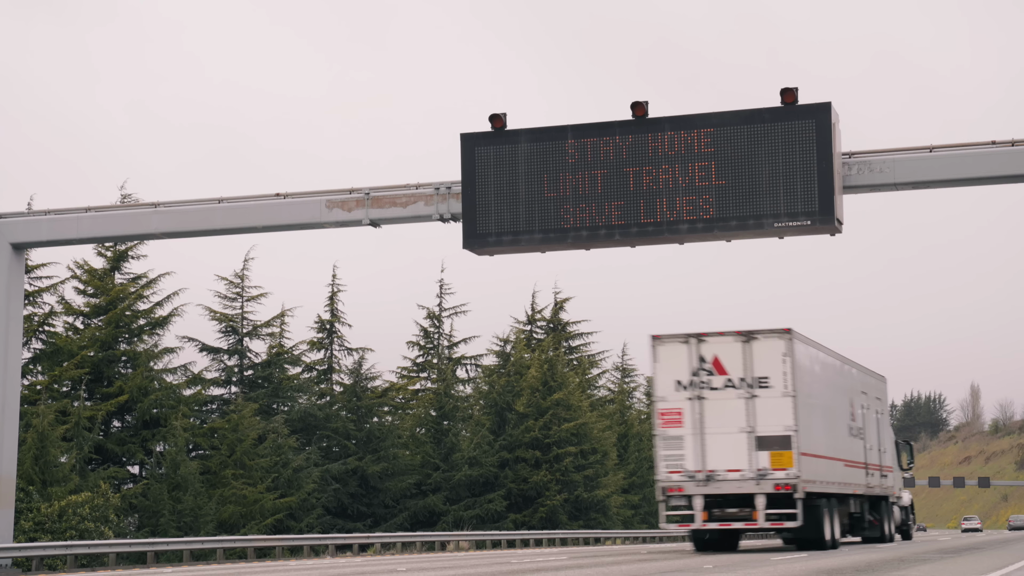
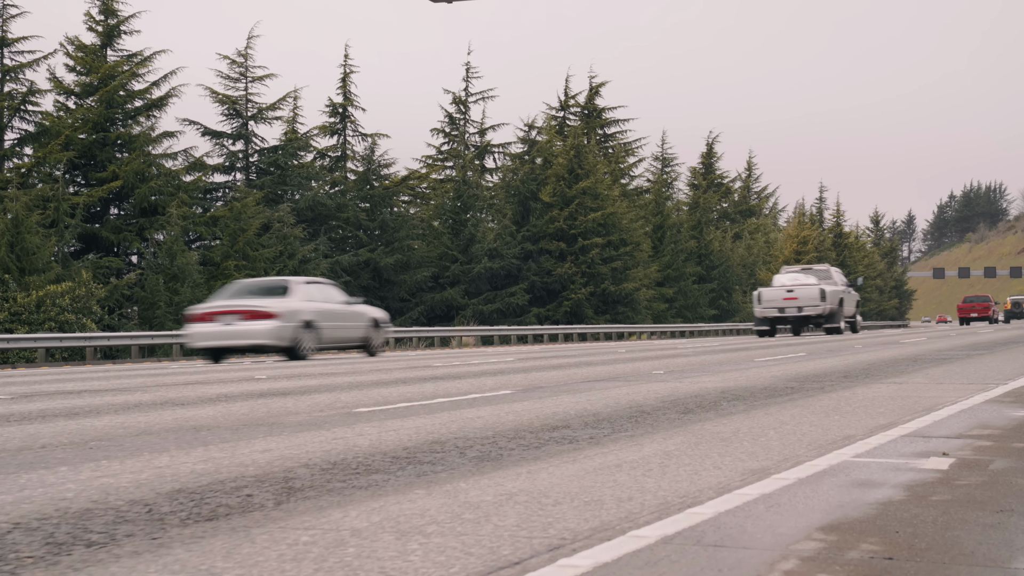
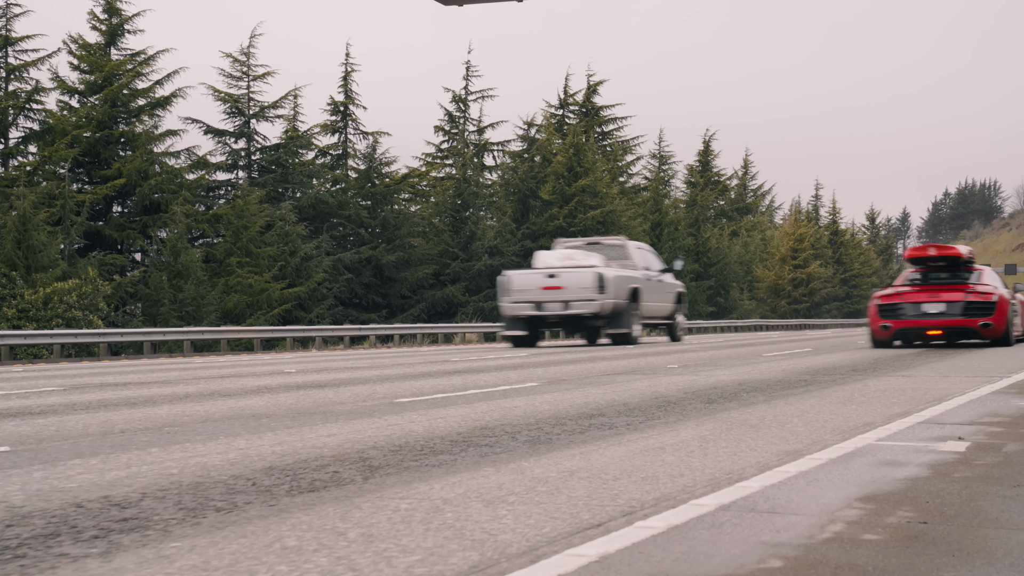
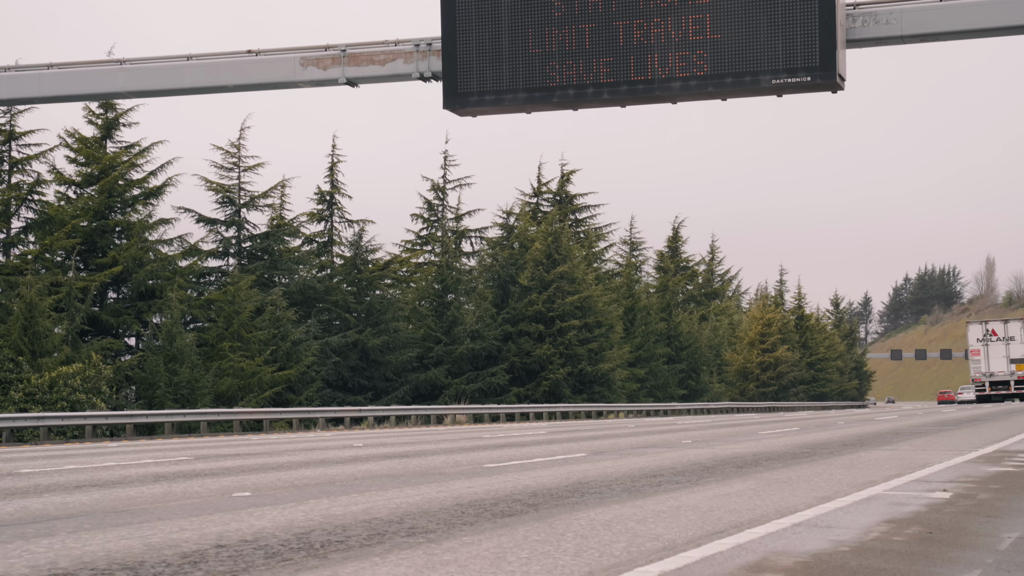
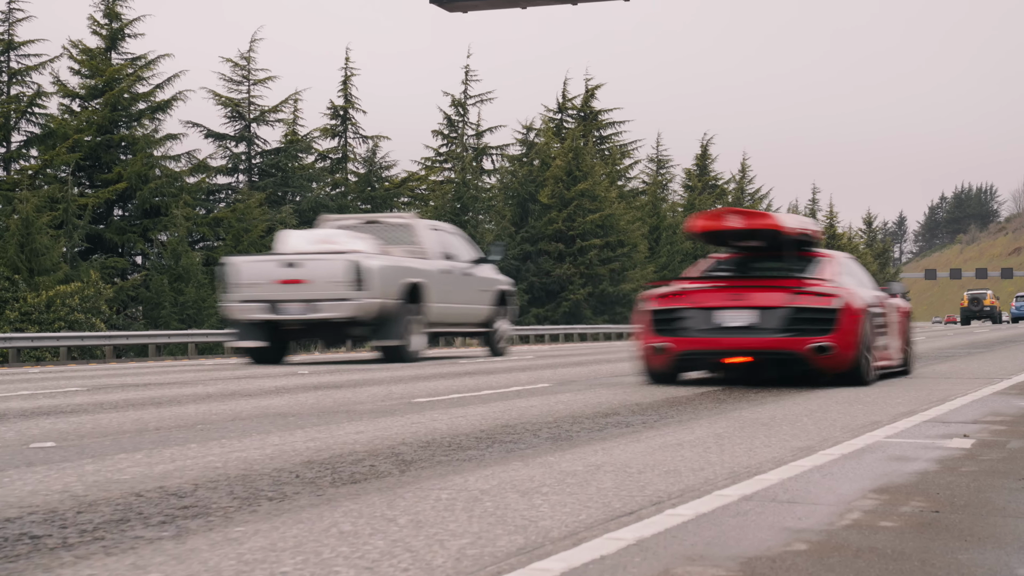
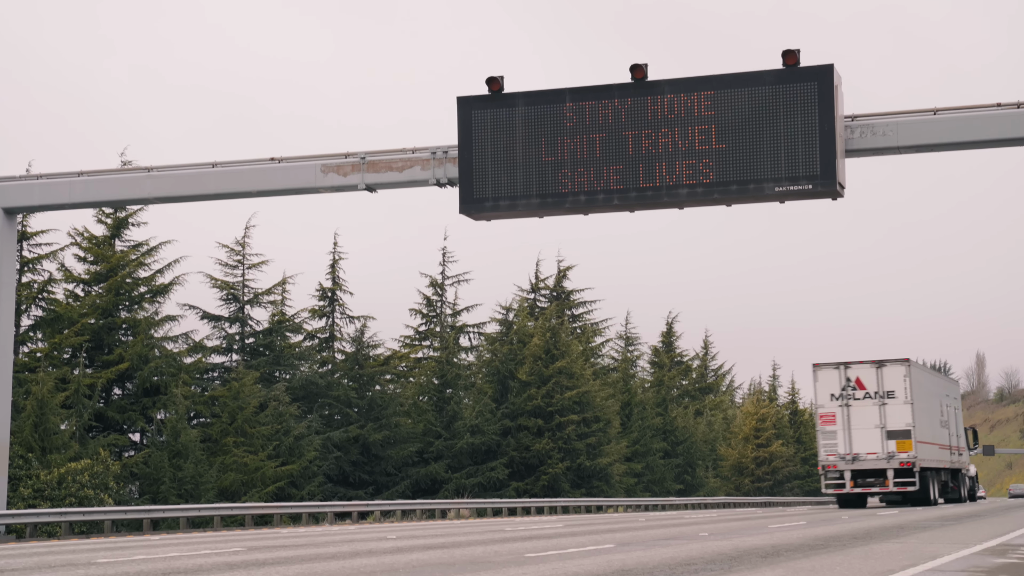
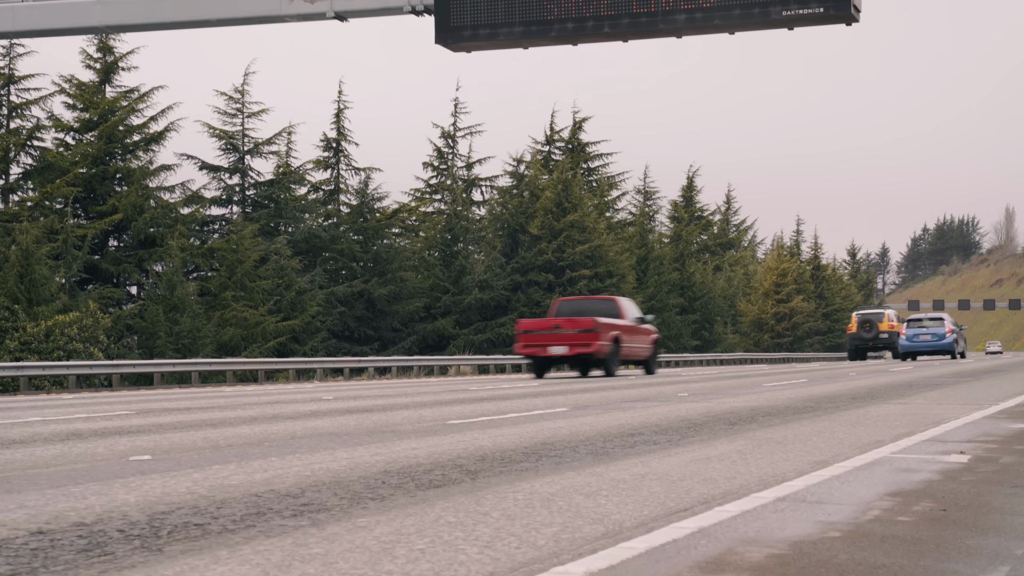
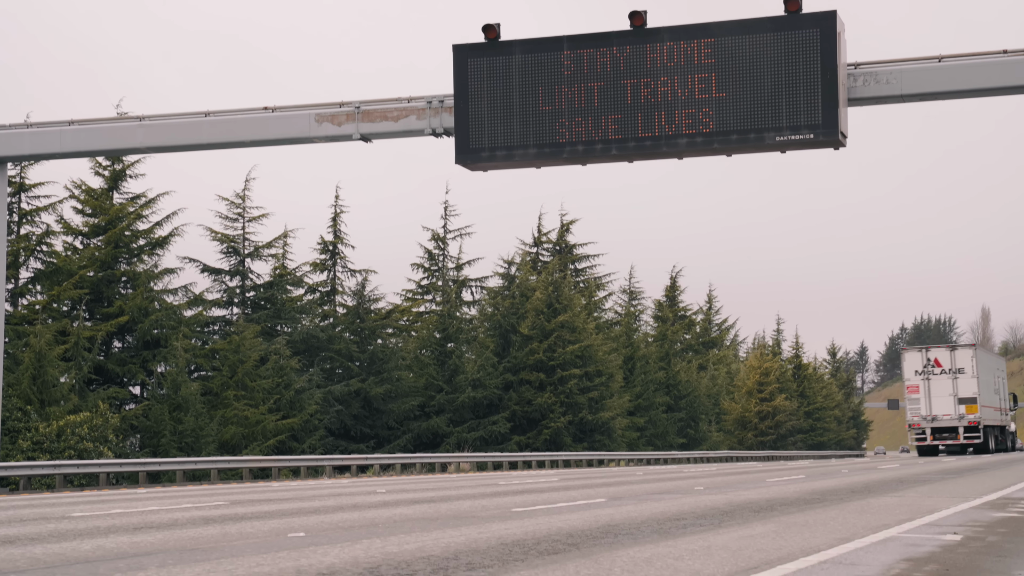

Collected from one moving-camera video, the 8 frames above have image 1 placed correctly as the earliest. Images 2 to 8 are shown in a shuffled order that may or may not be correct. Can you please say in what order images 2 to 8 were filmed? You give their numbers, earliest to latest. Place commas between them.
6, 8, 4, 7, 5, 3, 2
